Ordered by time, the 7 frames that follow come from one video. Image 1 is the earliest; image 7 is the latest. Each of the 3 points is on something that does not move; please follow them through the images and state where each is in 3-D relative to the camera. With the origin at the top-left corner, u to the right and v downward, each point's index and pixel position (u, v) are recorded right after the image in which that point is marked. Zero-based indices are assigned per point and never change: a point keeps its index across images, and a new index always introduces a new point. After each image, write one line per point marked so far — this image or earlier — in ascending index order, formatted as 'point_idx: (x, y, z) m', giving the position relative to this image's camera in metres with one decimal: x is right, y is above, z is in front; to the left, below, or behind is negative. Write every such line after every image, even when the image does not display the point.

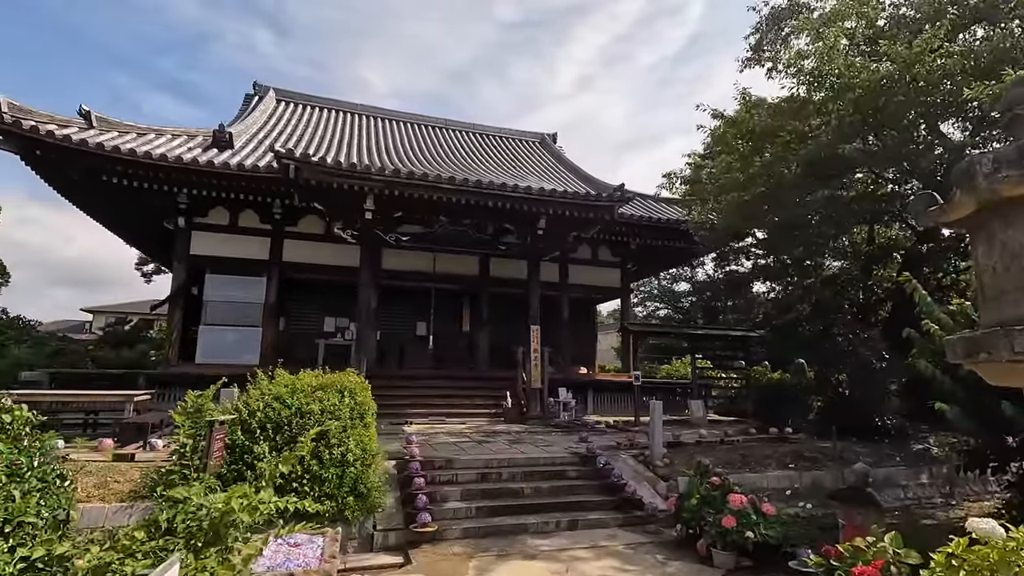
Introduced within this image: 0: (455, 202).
0: (-1.0, +1.5, +9.0) m
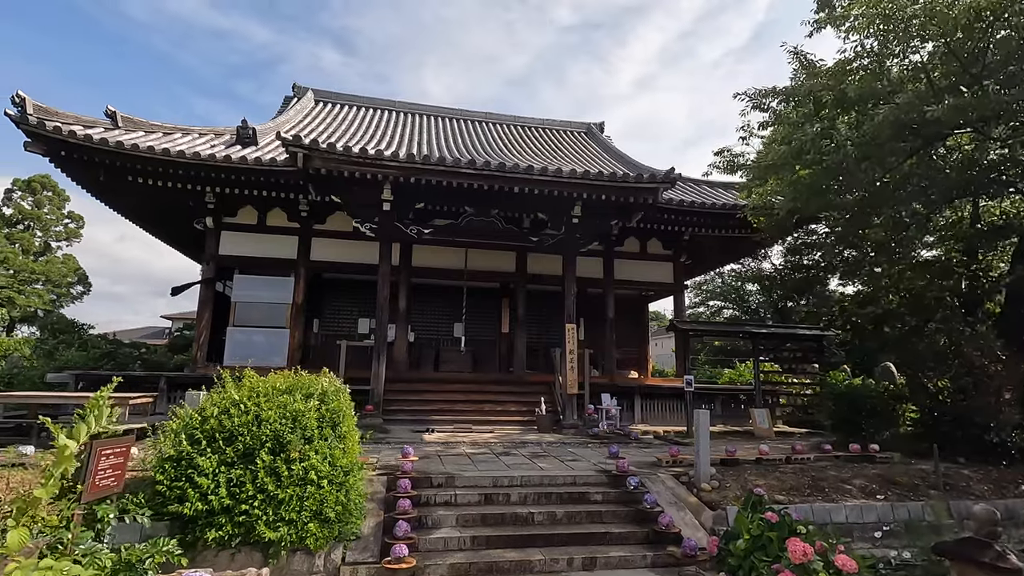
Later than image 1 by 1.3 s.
0: (-0.5, +1.5, +8.3) m
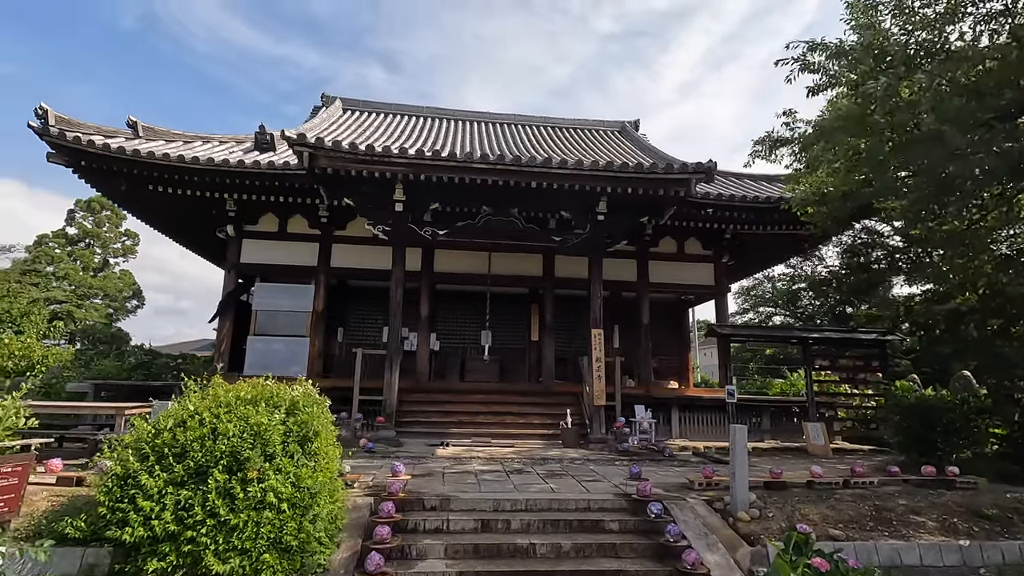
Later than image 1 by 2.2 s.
0: (-0.3, +1.5, +7.8) m
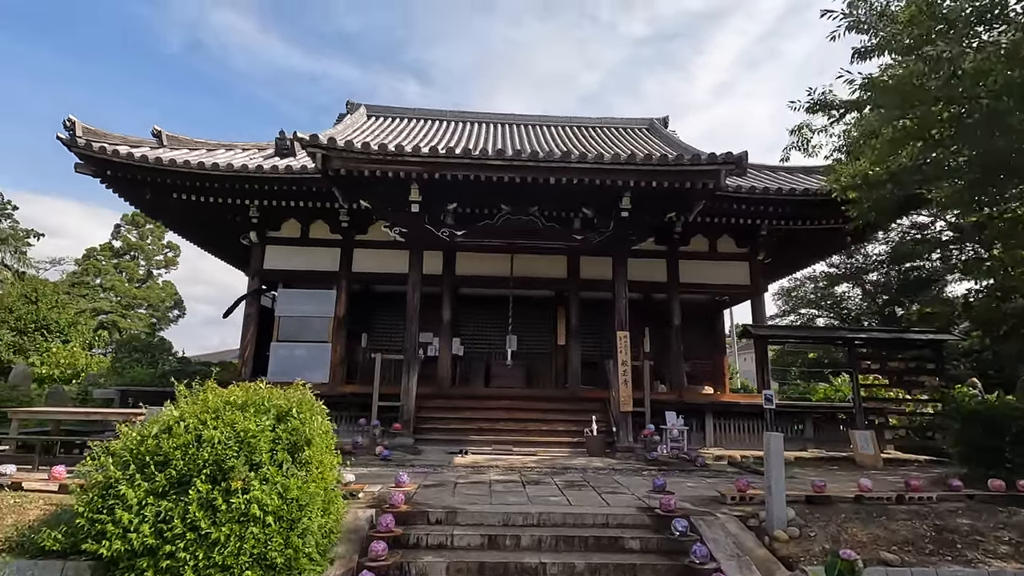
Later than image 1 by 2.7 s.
0: (0.0, +1.5, +7.5) m
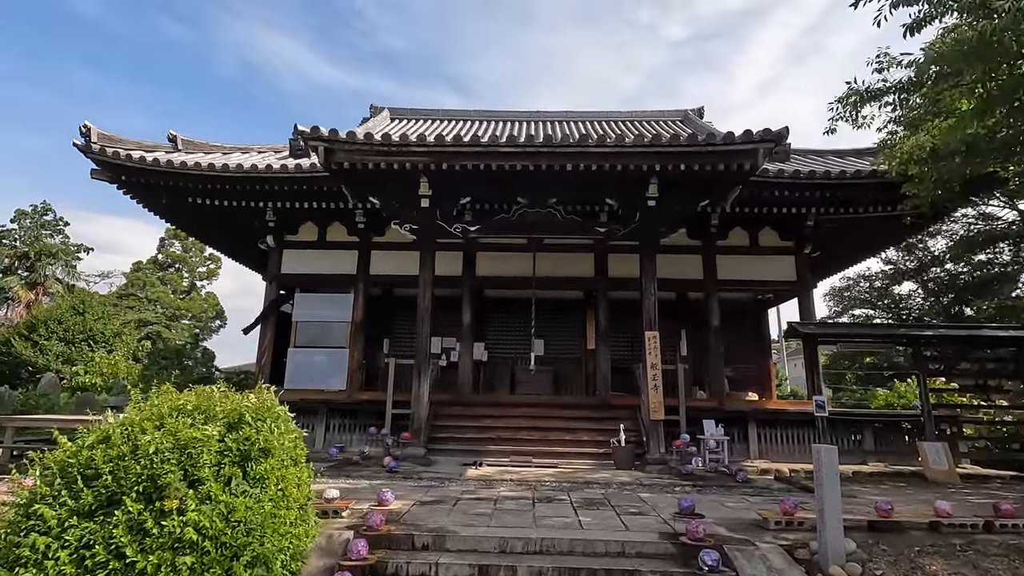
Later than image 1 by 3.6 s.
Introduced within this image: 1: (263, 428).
0: (+0.2, +1.5, +7.0) m
1: (-1.4, -0.8, +3.1) m
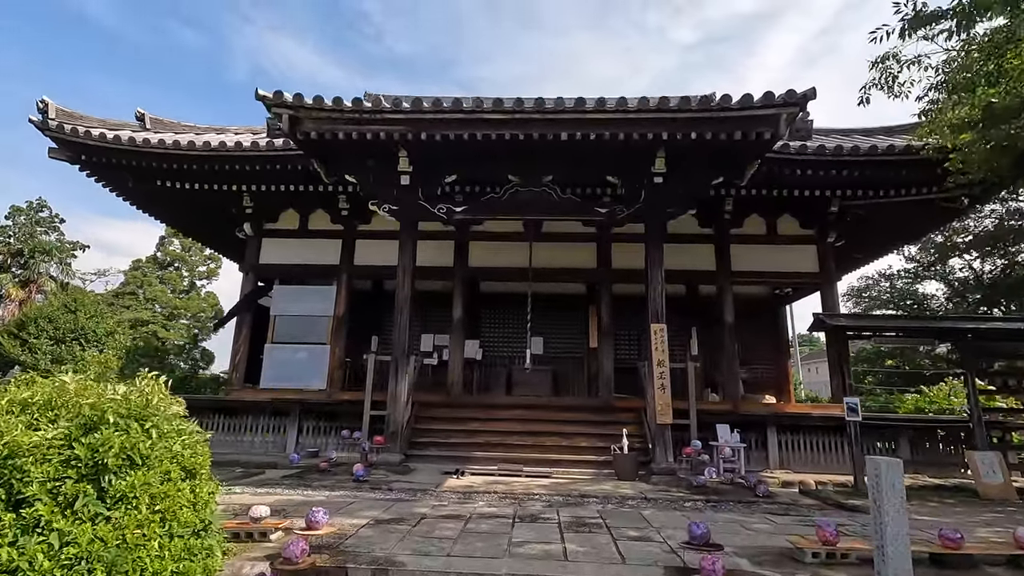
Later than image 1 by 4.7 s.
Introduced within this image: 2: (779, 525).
0: (0.0, +1.7, +6.2) m
1: (-1.6, -0.6, +2.3) m
2: (+2.0, -1.7, +3.9) m
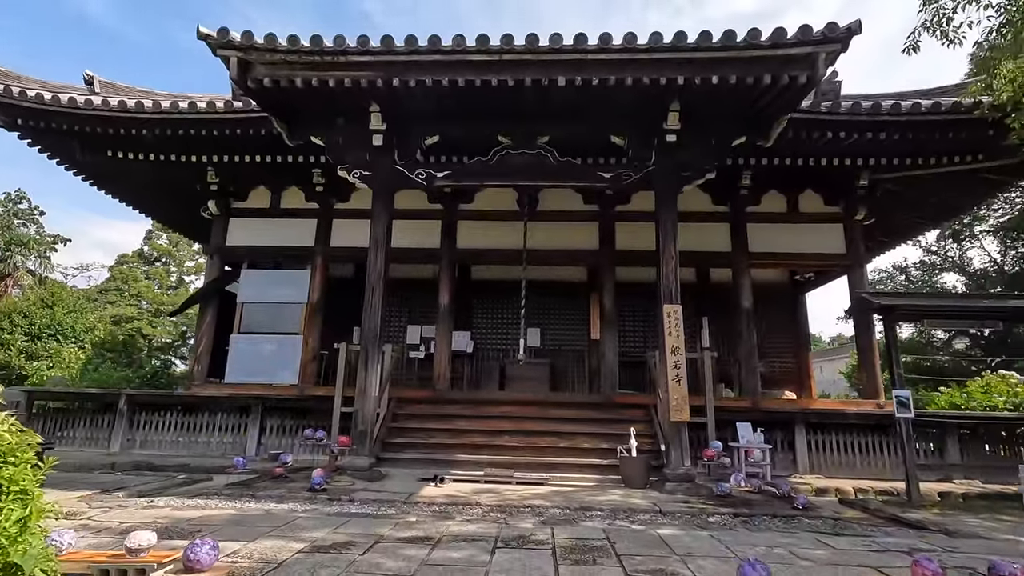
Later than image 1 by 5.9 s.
0: (-0.1, +1.9, +5.3) m
1: (-1.7, -0.4, +1.4) m
2: (+1.9, -1.5, +3.0) m
